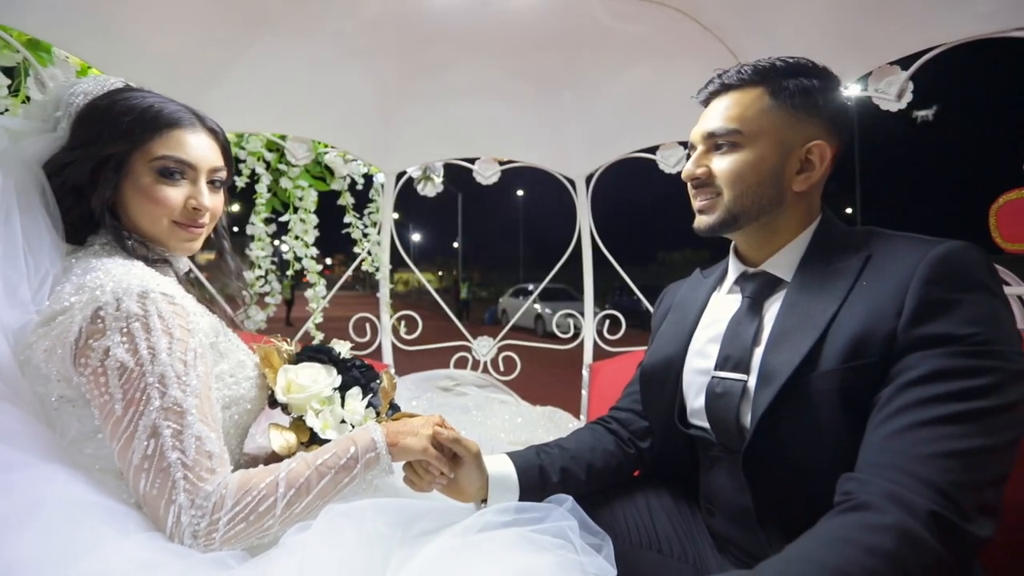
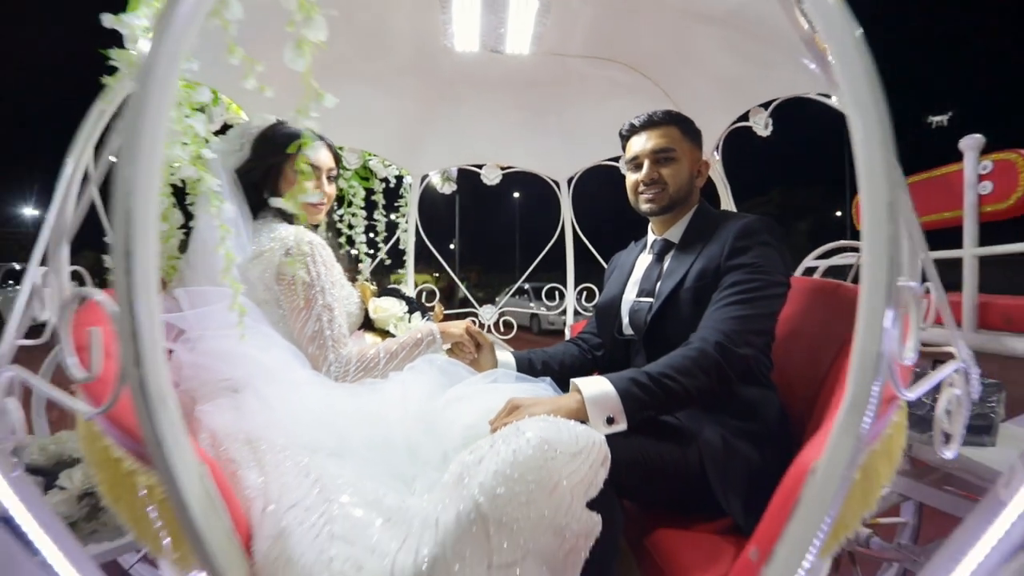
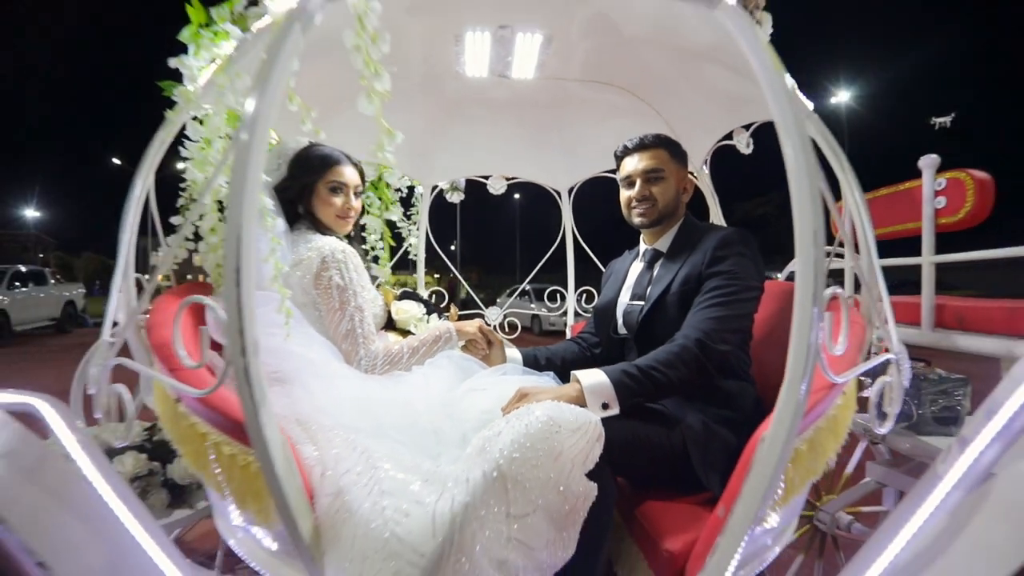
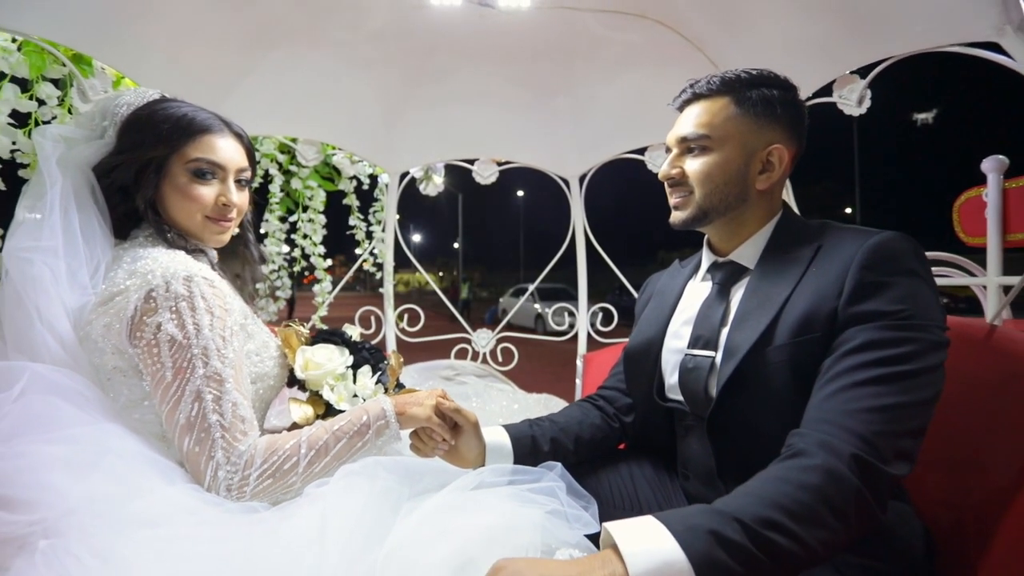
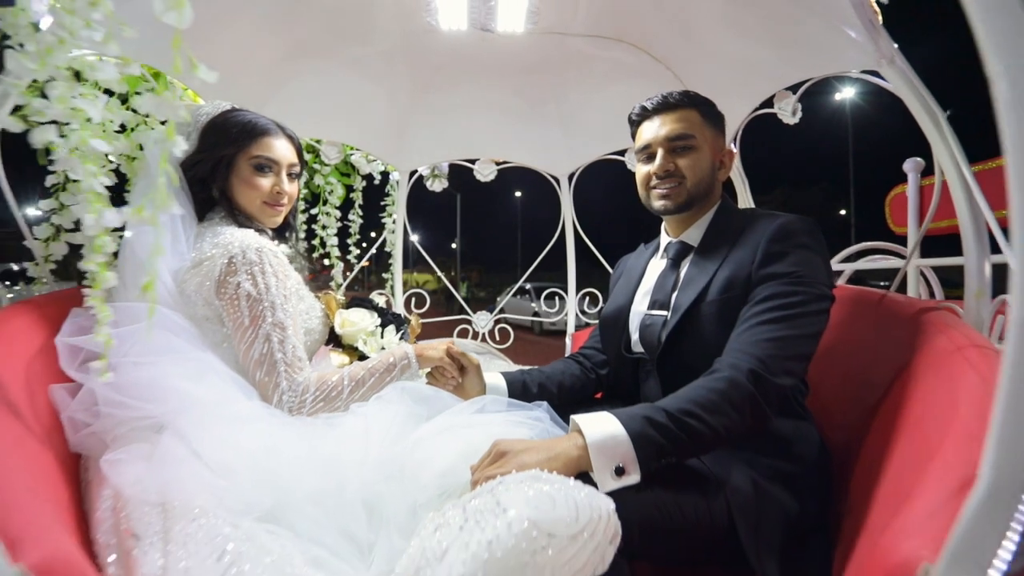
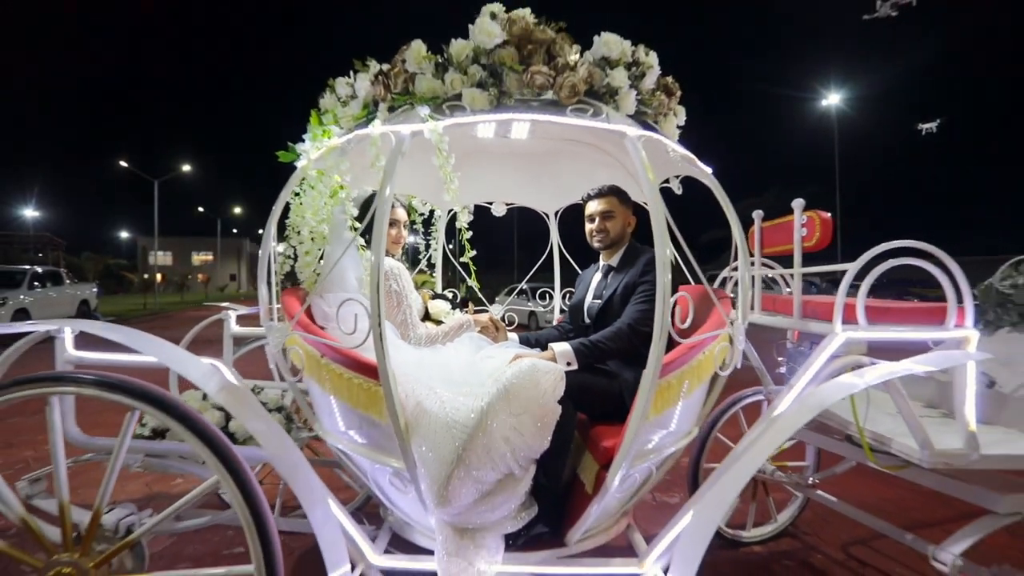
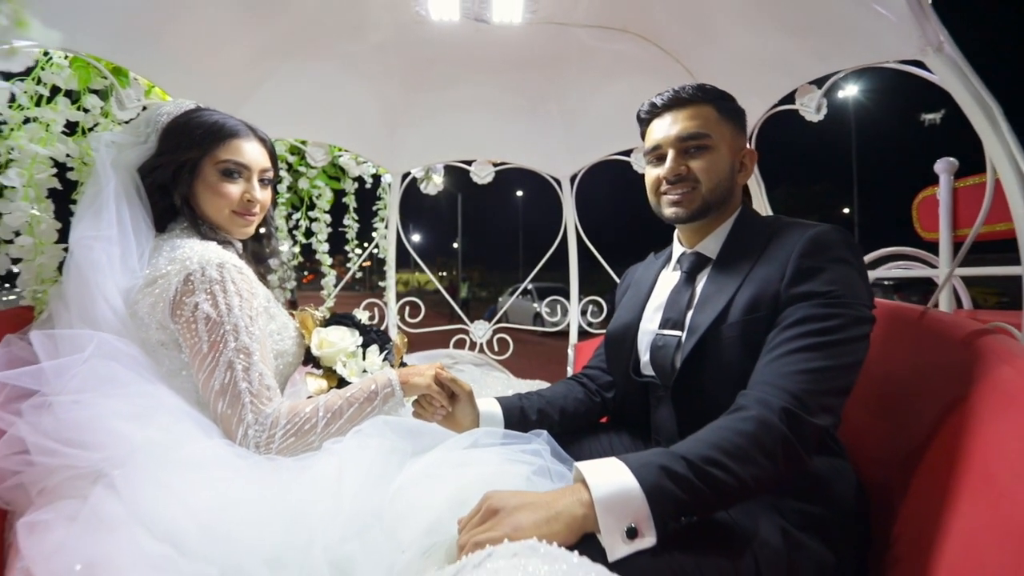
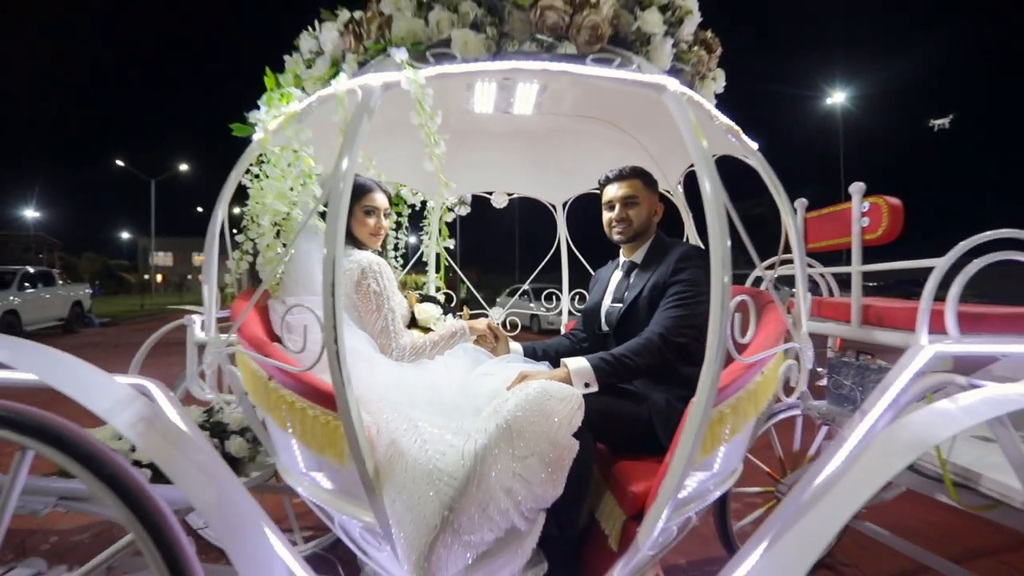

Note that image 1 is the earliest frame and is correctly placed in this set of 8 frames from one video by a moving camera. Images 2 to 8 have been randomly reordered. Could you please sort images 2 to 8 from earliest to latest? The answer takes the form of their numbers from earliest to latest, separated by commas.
4, 7, 5, 2, 3, 8, 6
